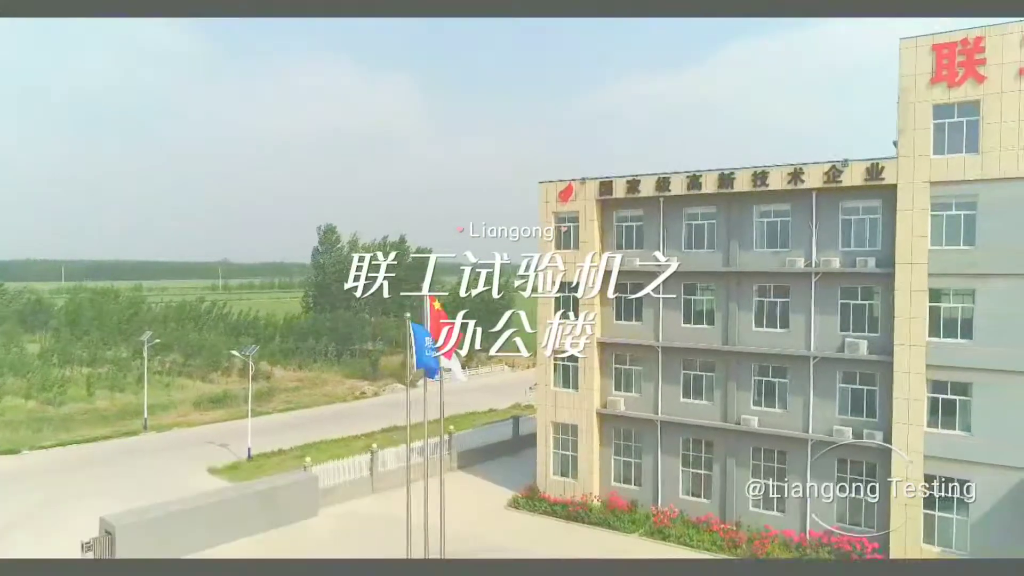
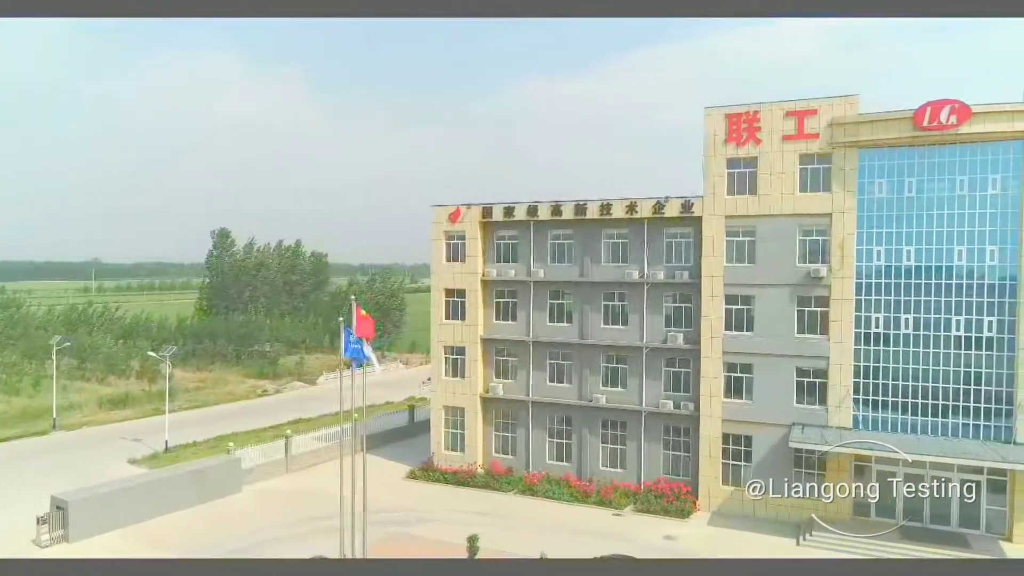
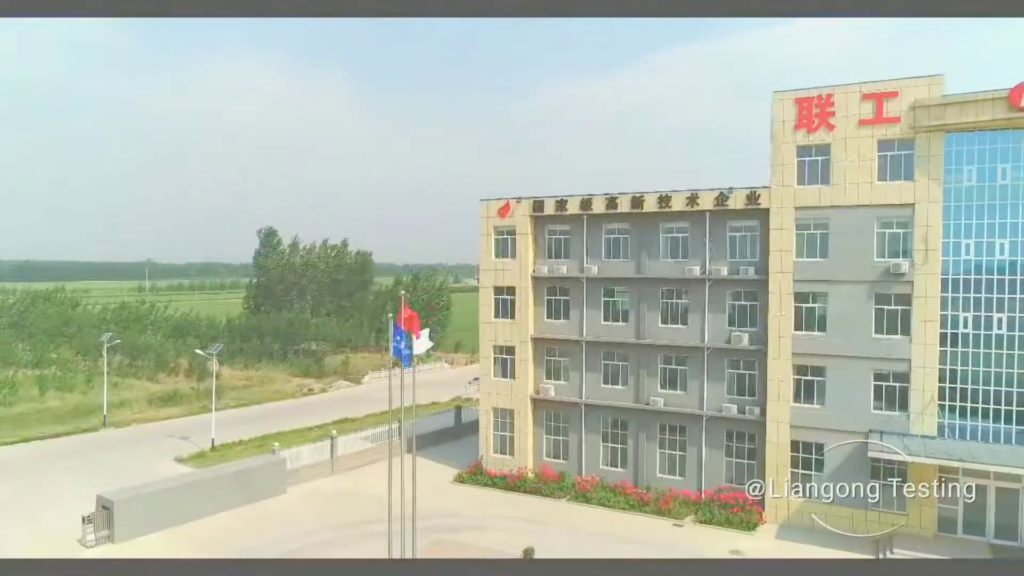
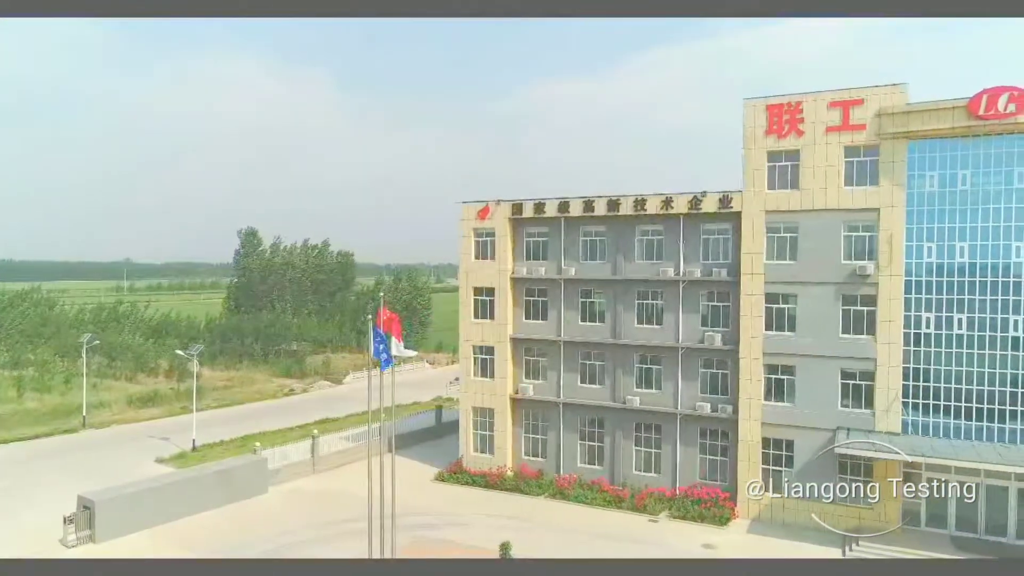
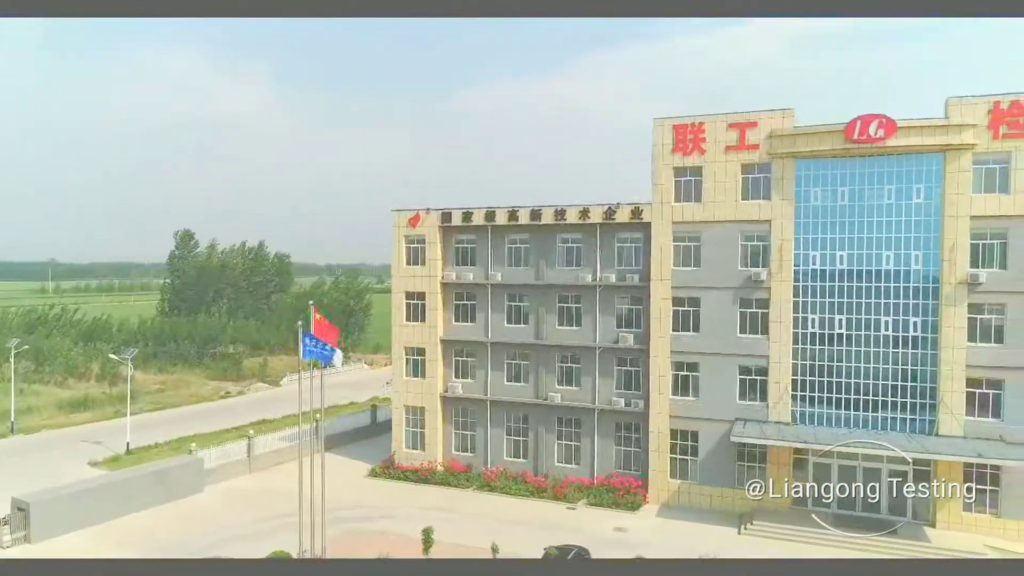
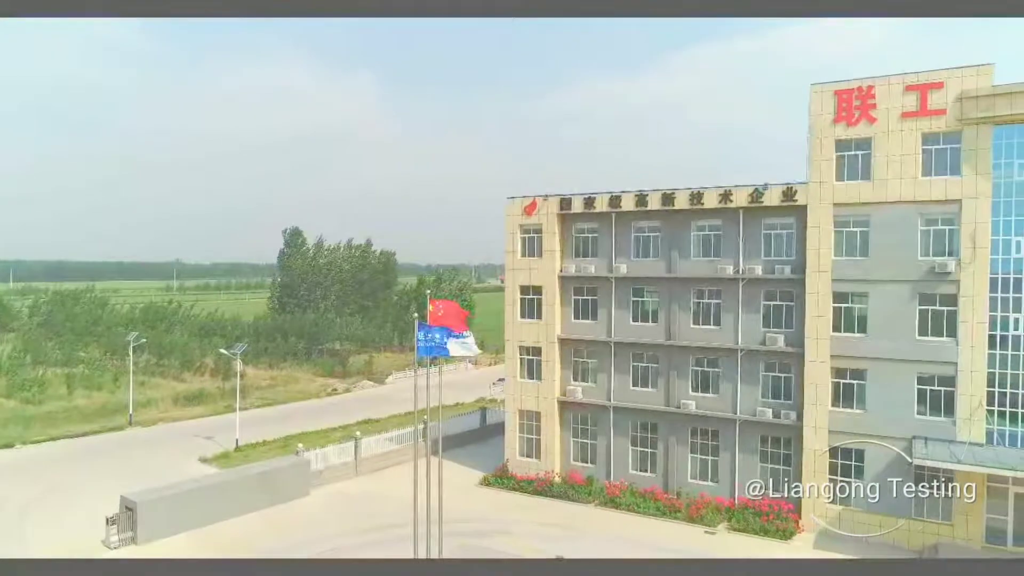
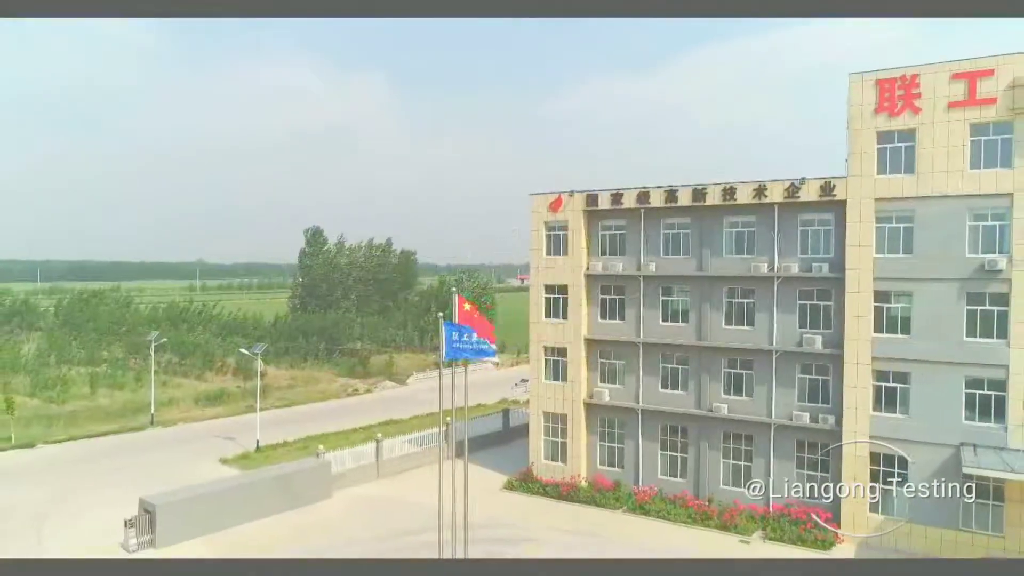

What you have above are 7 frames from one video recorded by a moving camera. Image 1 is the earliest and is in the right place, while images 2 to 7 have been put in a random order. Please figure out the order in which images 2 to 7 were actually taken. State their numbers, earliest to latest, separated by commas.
7, 6, 3, 4, 2, 5
